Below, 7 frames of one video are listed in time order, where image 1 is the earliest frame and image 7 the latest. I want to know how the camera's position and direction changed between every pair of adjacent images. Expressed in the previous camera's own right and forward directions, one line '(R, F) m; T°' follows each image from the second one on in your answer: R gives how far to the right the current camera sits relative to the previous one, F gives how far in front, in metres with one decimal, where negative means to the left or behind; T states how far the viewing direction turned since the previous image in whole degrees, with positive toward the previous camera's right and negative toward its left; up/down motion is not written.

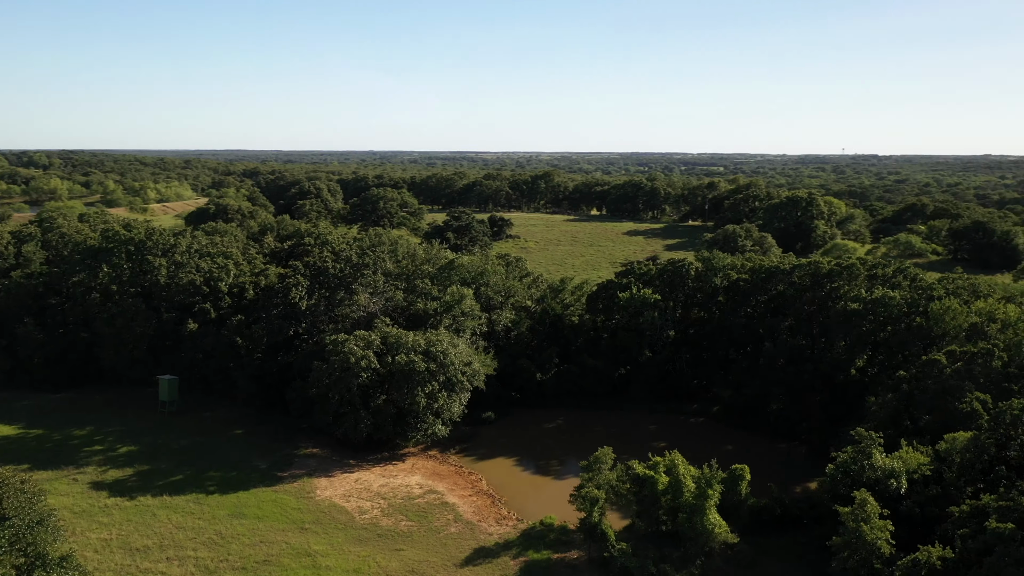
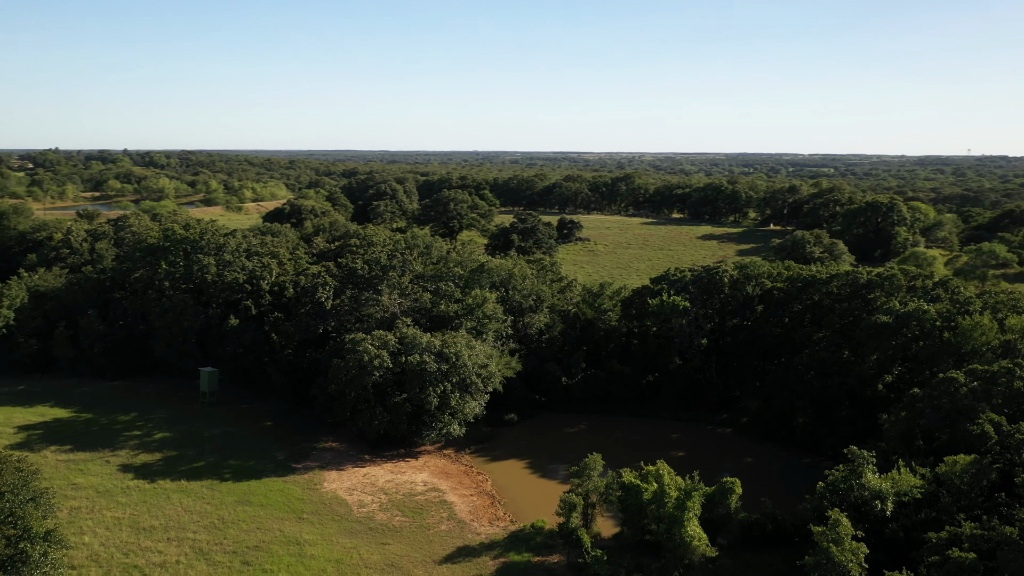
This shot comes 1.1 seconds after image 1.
(+2.5, -0.2) m; -7°
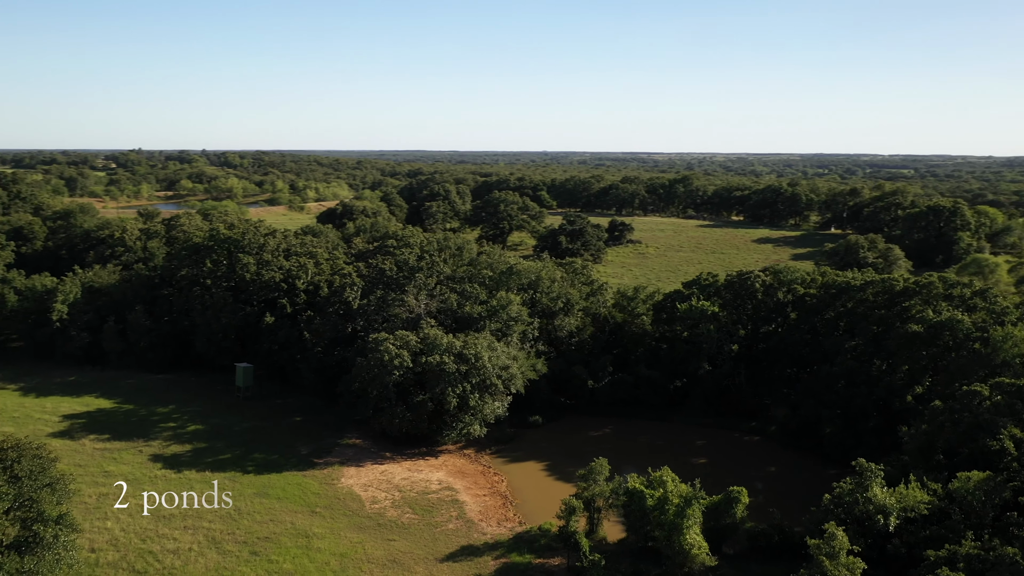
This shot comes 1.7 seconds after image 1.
(+1.4, -0.1) m; -5°
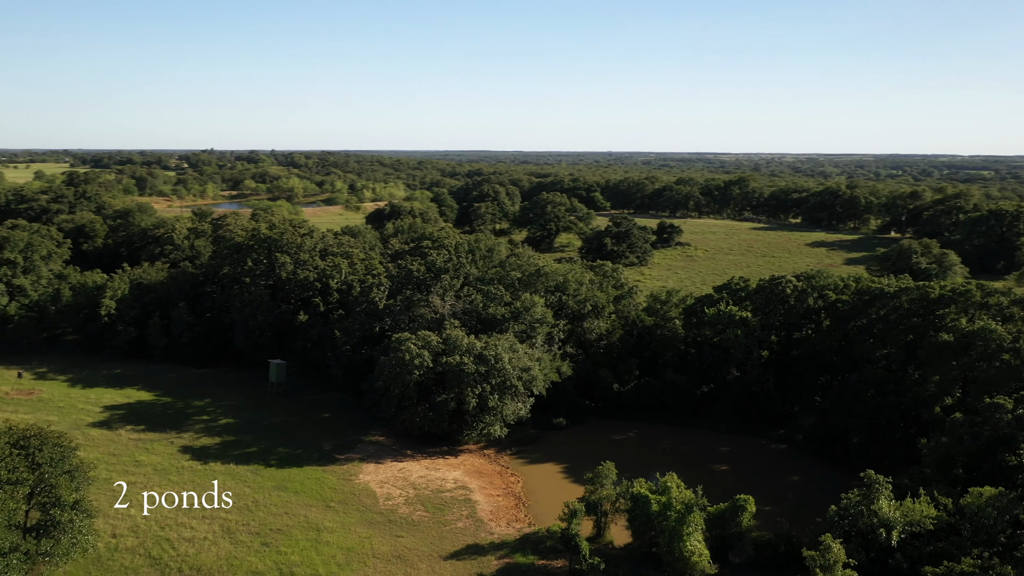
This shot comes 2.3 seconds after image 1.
(+1.3, -0.1) m; -4°
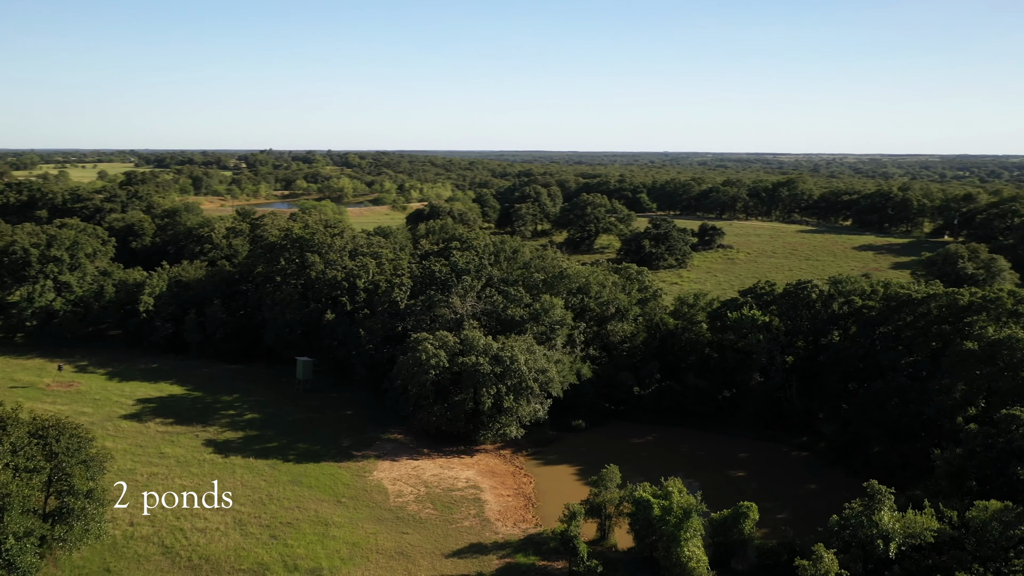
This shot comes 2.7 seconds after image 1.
(+1.1, -0.1) m; -4°
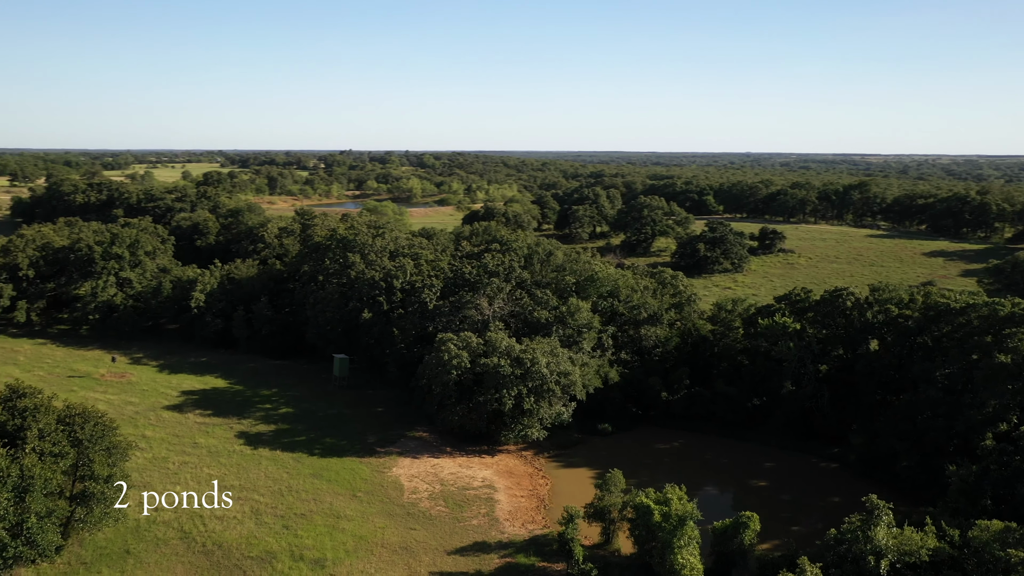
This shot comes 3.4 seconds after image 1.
(+1.6, -0.2) m; -5°
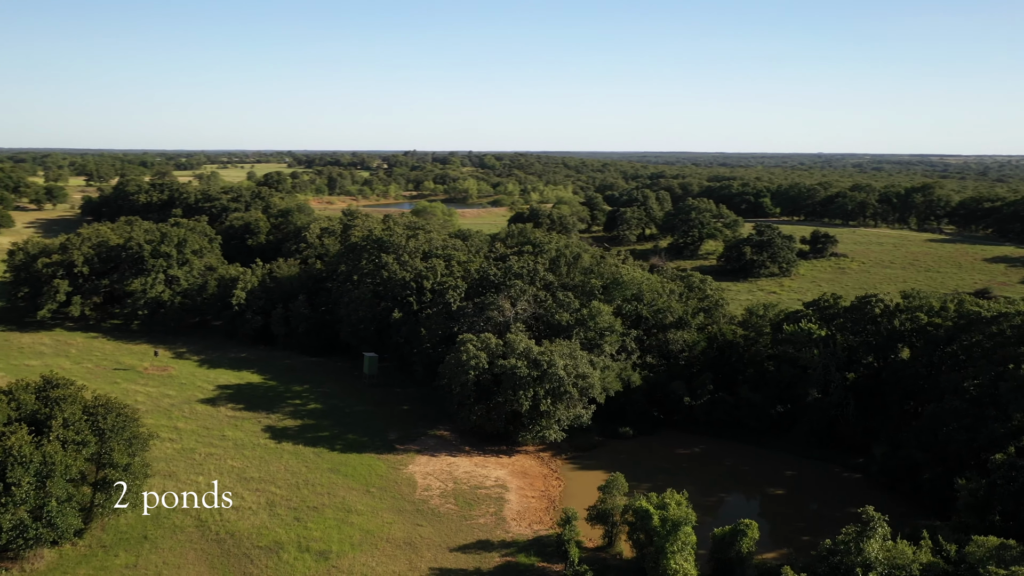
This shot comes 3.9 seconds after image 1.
(+1.4, -0.2) m; -4°
